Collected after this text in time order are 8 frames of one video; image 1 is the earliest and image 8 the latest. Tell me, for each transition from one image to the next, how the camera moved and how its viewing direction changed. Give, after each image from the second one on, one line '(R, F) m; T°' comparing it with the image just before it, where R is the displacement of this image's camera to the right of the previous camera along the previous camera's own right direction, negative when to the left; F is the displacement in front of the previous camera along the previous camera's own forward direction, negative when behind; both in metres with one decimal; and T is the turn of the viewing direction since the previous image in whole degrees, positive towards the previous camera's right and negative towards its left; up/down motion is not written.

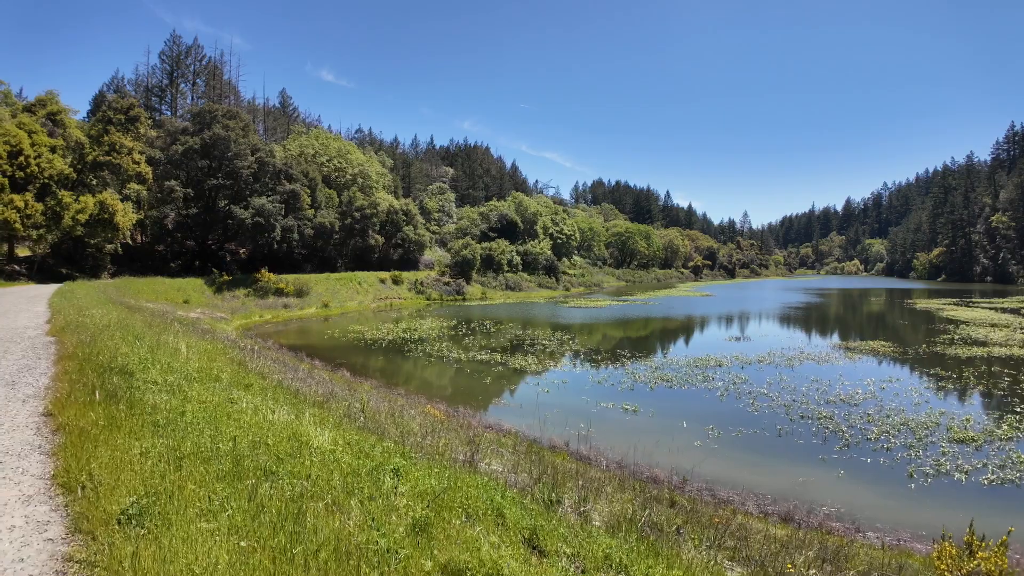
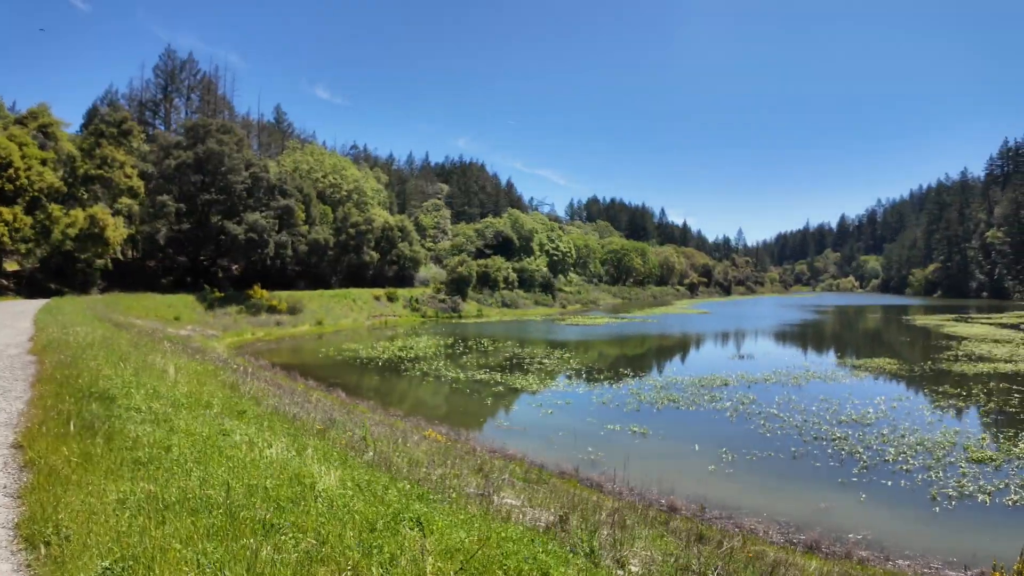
(-0.3, +0.4) m; +1°
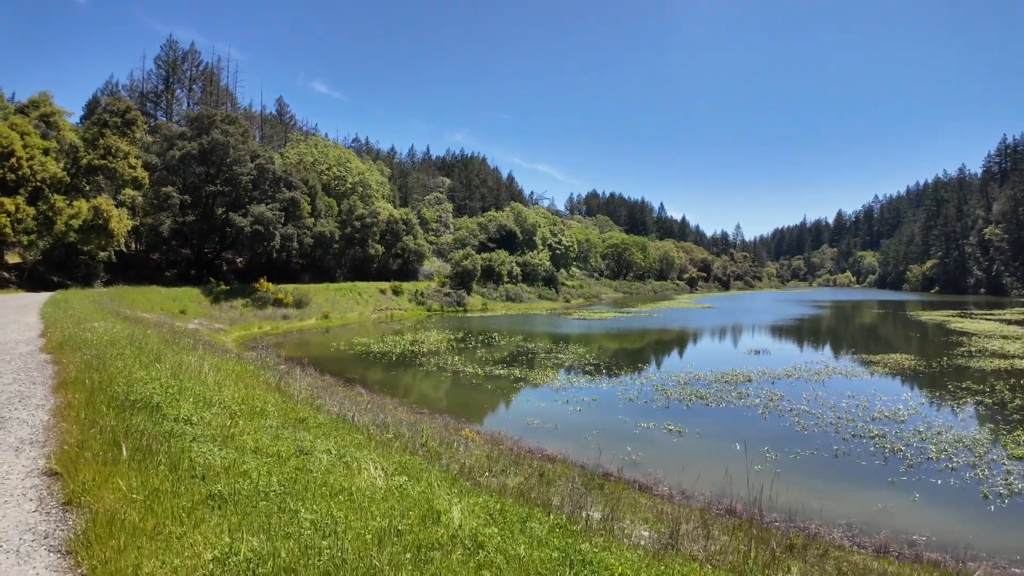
(-1.2, +0.2) m; +1°
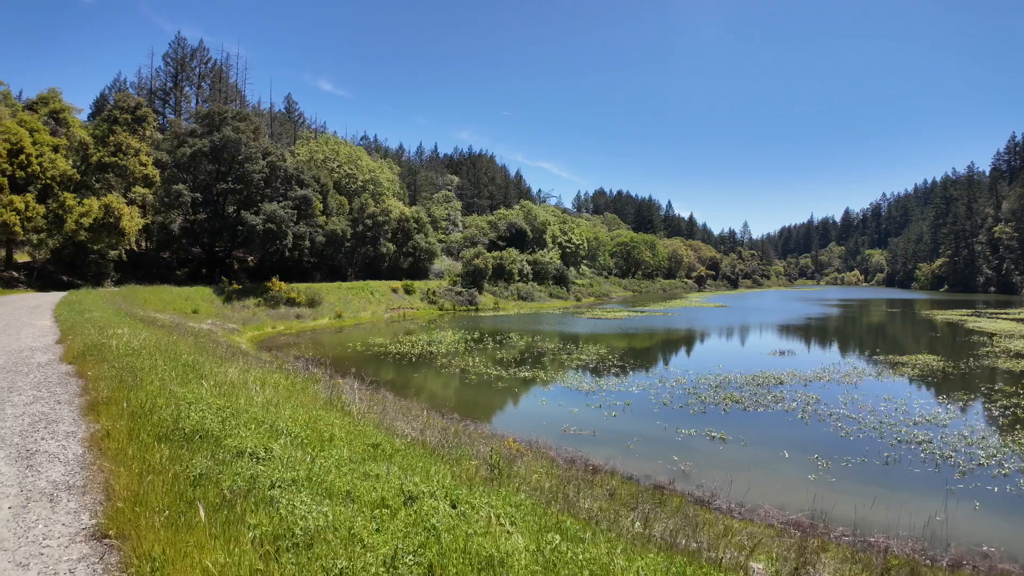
(-0.9, +0.3) m; 0°
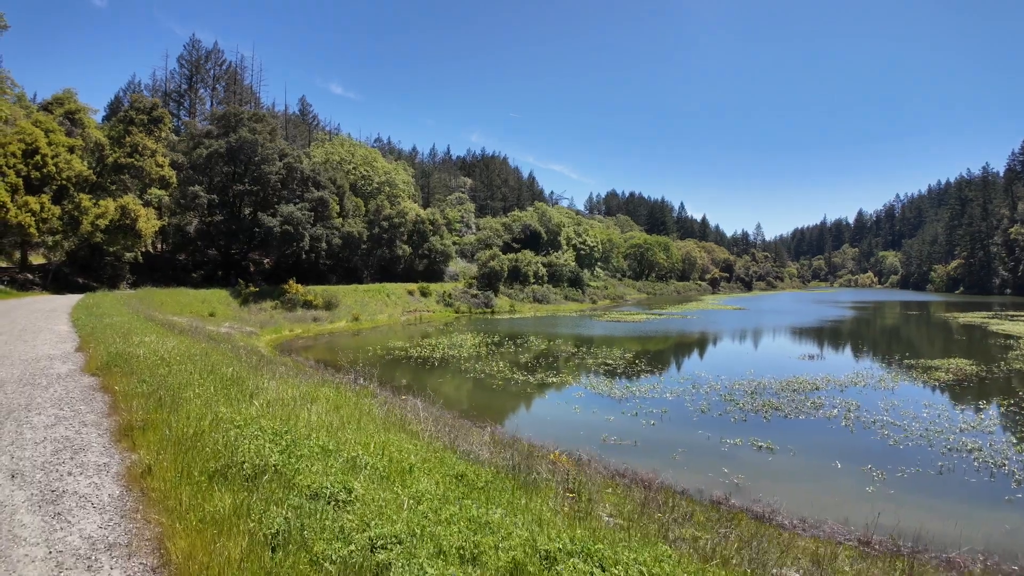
(-0.9, +0.2) m; -1°
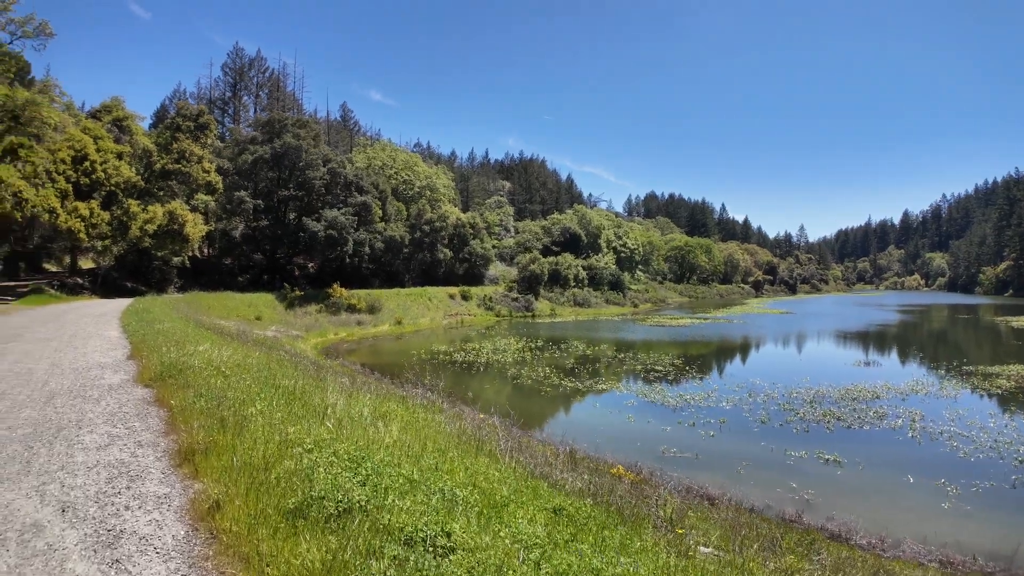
(-1.4, +0.6) m; -3°
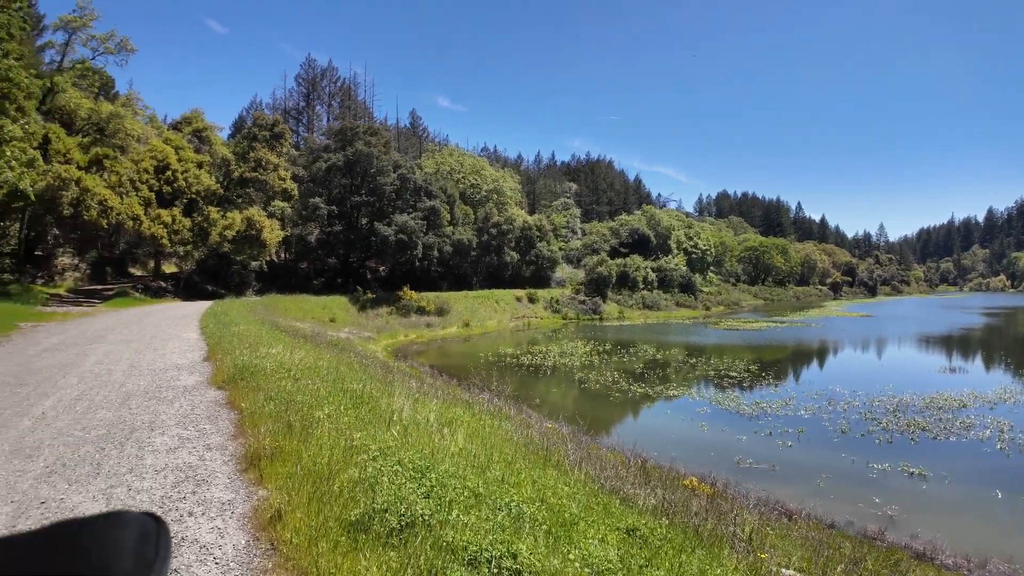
(-2.4, +0.9) m; -4°
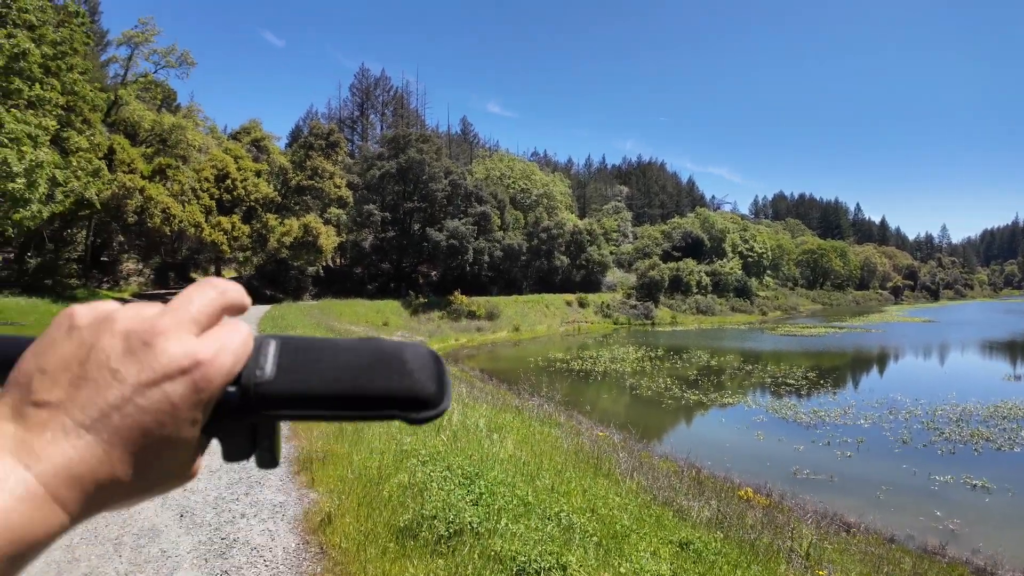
(-2.1, 0.0) m; -3°
